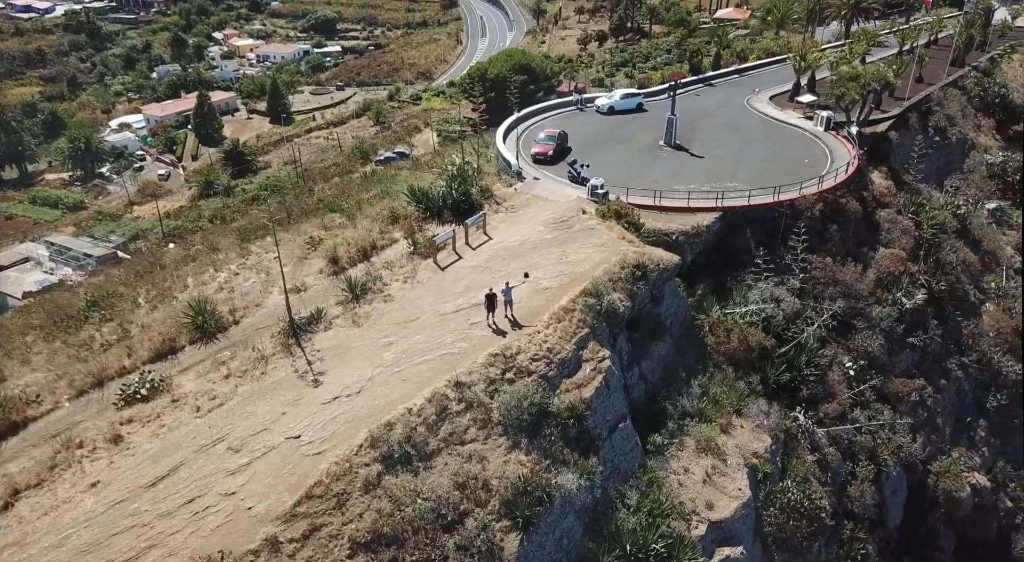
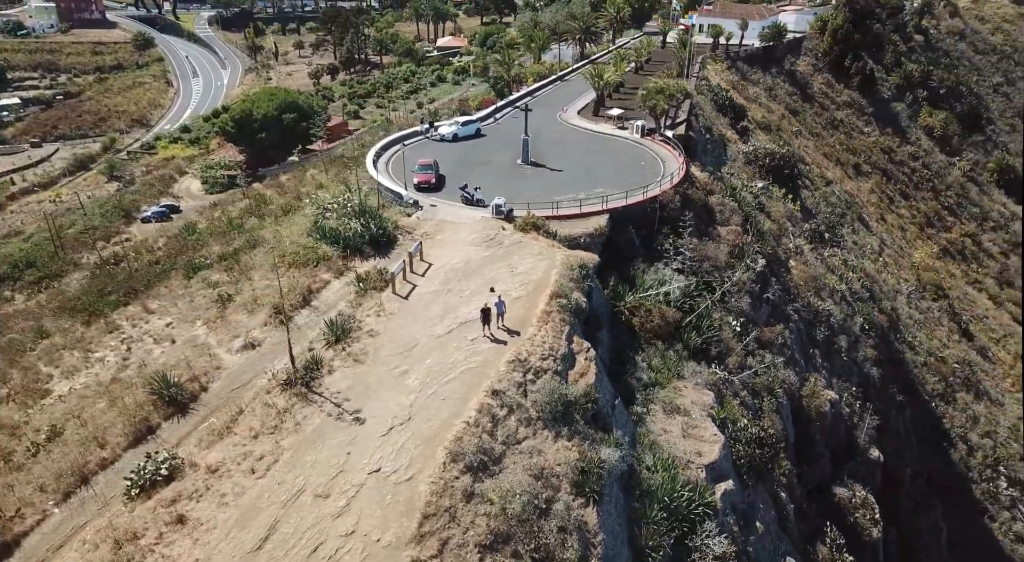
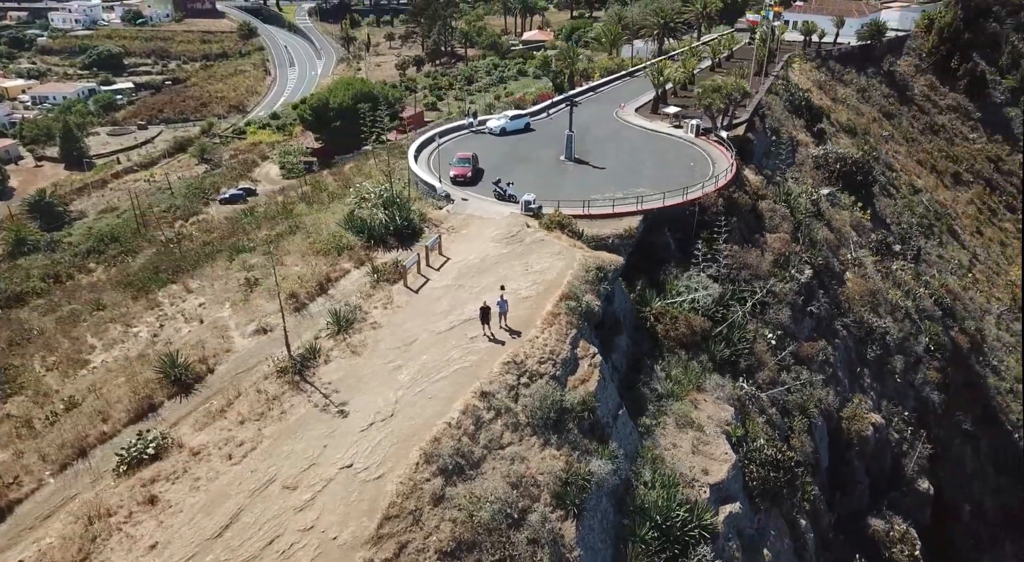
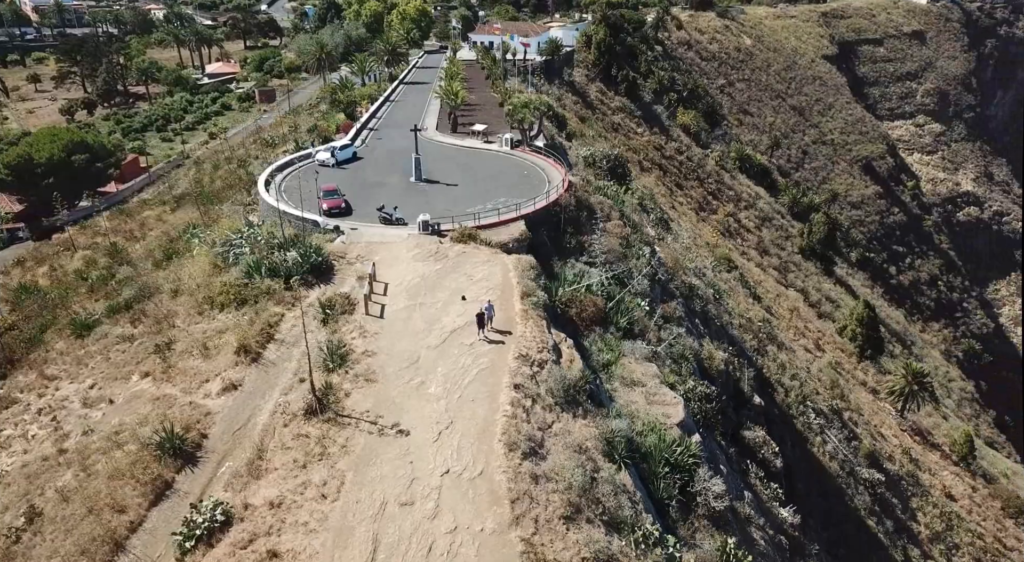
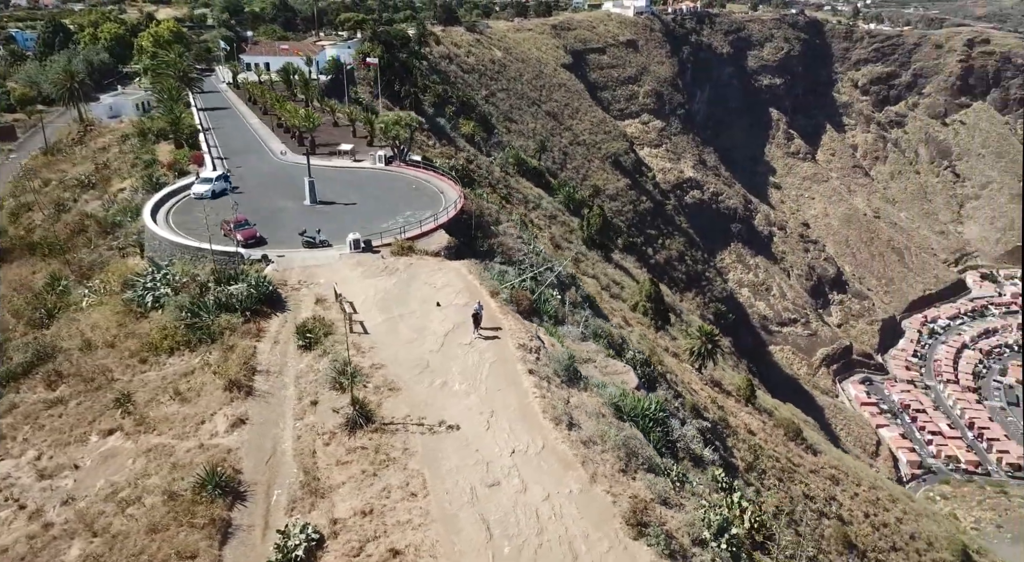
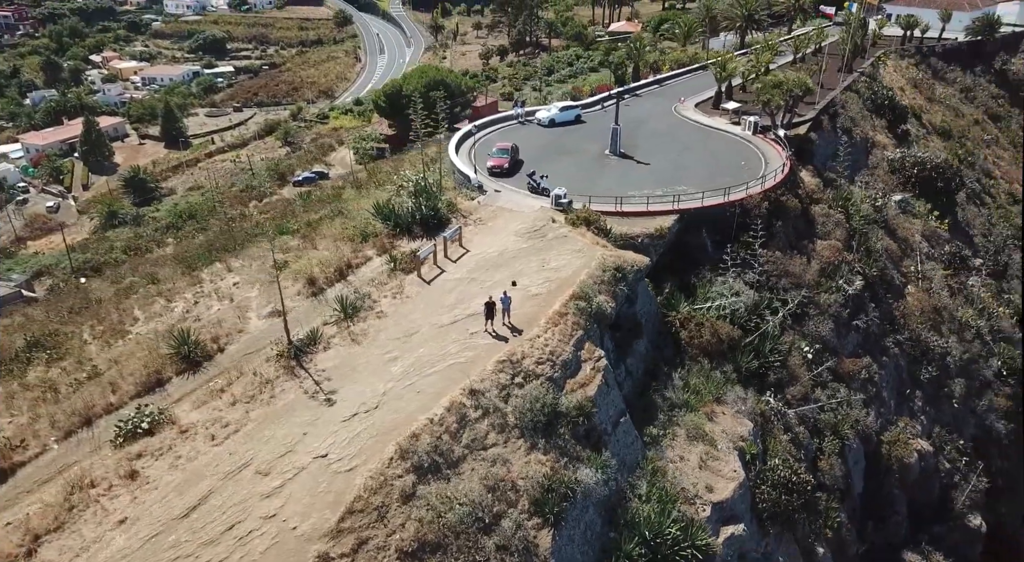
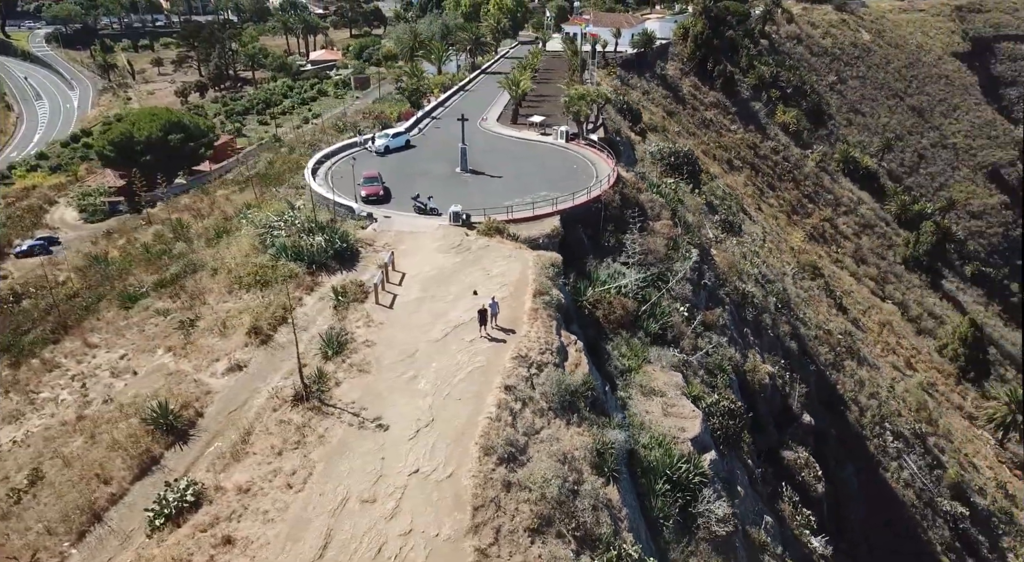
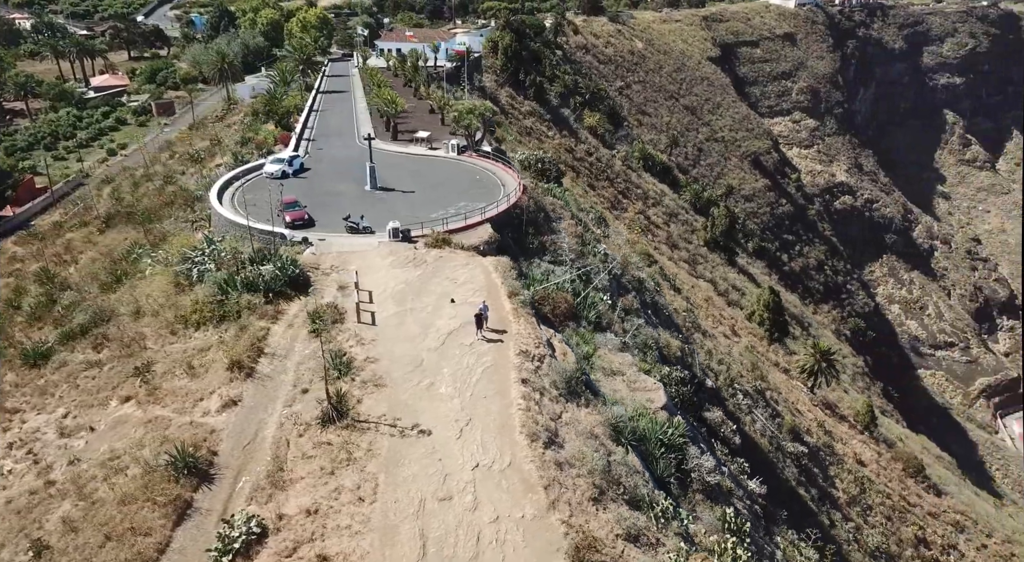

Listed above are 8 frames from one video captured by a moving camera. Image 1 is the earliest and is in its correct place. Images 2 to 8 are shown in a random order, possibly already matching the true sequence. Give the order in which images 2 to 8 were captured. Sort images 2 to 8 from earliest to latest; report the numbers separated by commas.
6, 3, 2, 7, 4, 8, 5
